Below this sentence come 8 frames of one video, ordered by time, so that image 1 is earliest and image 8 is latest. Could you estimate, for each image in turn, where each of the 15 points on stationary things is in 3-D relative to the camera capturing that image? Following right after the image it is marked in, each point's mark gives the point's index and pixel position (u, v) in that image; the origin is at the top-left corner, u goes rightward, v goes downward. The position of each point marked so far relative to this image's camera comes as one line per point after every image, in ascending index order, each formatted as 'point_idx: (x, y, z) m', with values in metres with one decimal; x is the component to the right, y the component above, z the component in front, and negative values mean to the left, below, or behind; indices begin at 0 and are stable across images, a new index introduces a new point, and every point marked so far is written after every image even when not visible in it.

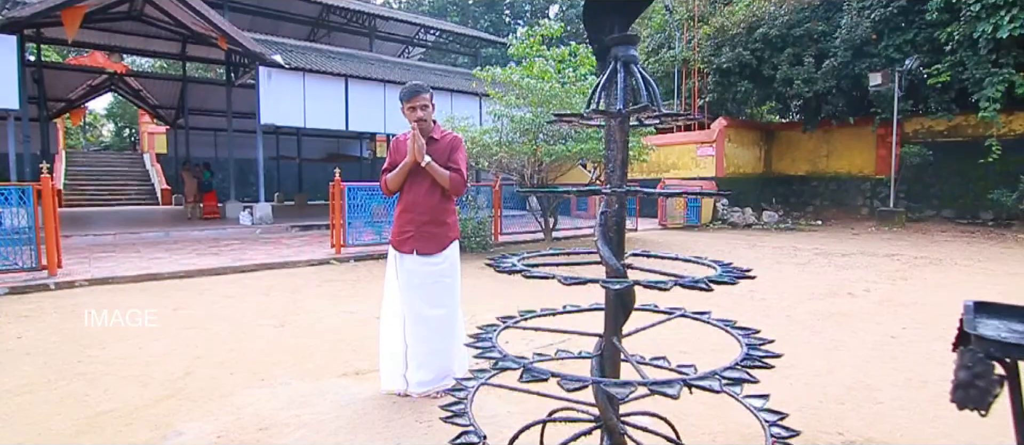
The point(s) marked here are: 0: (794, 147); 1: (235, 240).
0: (+8.9, +2.4, +17.0) m
1: (-5.5, -0.4, +10.5) m
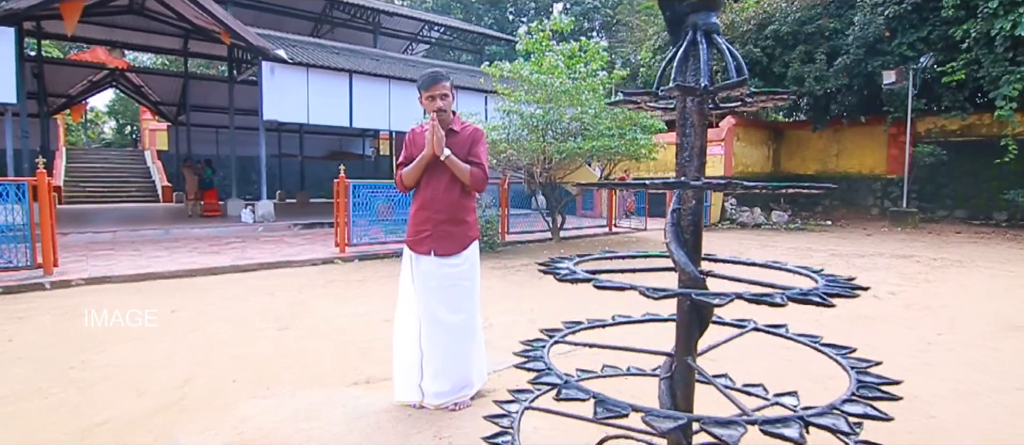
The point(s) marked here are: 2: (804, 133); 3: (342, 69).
0: (+9.1, +2.4, +16.7) m
1: (-5.3, -0.3, +10.3) m
2: (+9.1, +2.8, +16.7) m
3: (-3.8, +3.5, +12.0) m
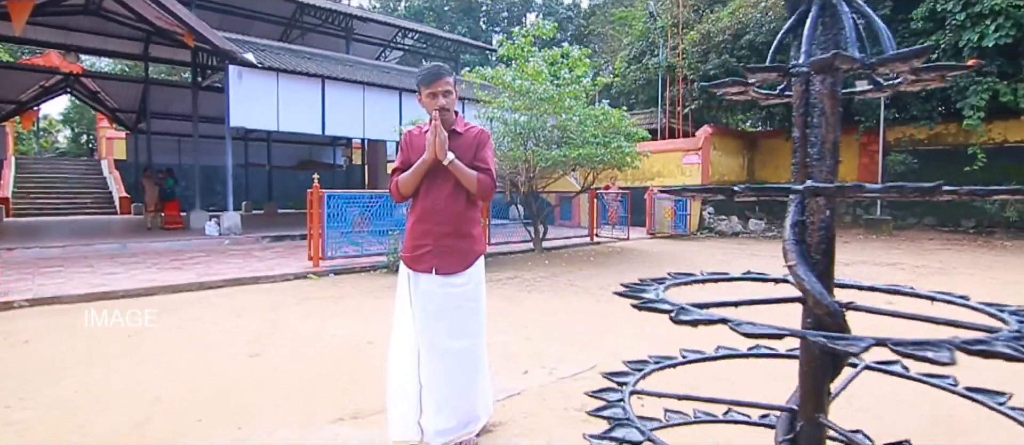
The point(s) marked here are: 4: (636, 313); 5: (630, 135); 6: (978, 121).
0: (+8.4, +2.1, +16.9) m
1: (-5.7, -0.5, +9.7) m
2: (+8.4, +2.5, +16.9) m
3: (-4.3, +3.2, +11.5) m
4: (+1.3, -0.9, +5.4) m
5: (+2.2, +1.6, +9.9) m
6: (+10.6, +2.3, +12.1) m
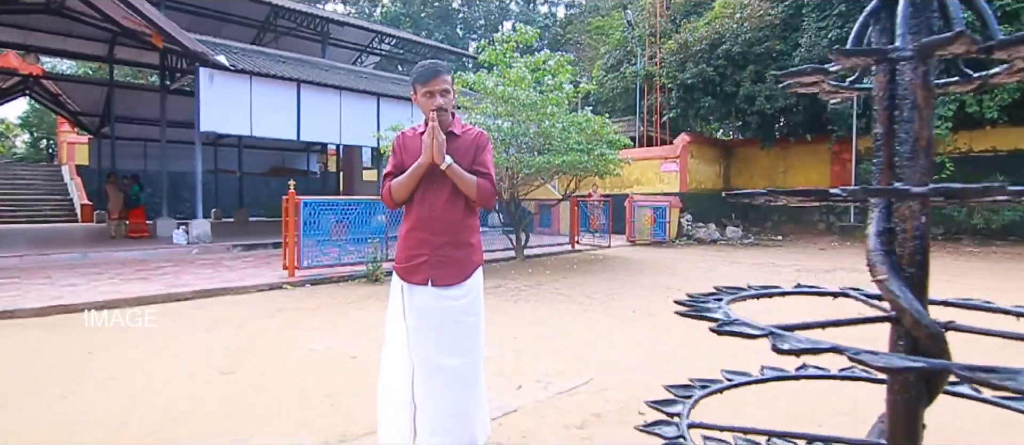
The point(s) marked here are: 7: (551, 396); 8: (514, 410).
0: (+7.7, +1.9, +17.2) m
1: (-6.0, -0.7, +9.3) m
2: (+7.7, +2.3, +17.2) m
3: (-4.7, +3.0, +11.2) m
4: (+1.1, -1.0, +5.3) m
5: (+1.8, +1.5, +9.9) m
6: (+10.2, +2.1, +12.5) m
7: (+0.2, -1.1, +3.3) m
8: (0.0, -1.1, +3.1) m
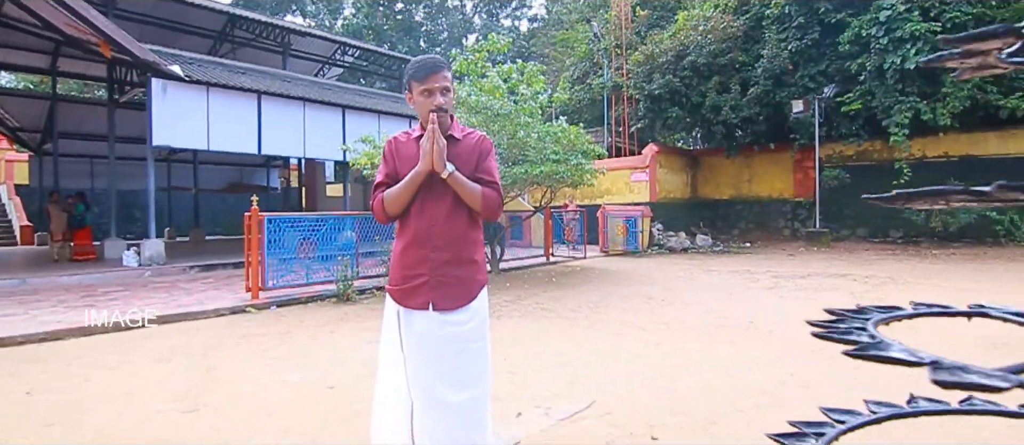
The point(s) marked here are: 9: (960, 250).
0: (+6.7, +1.6, +17.4) m
1: (-6.4, -1.0, +8.6) m
2: (+6.7, +2.0, +17.4) m
3: (-5.3, +2.7, +10.7) m
4: (+1.0, -1.1, +5.1) m
5: (+1.4, +1.3, +9.8) m
6: (+9.5, +2.1, +12.9) m
7: (+0.2, -1.1, +3.1) m
8: (0.0, -1.2, +2.8) m
9: (+10.6, -0.6, +12.6) m
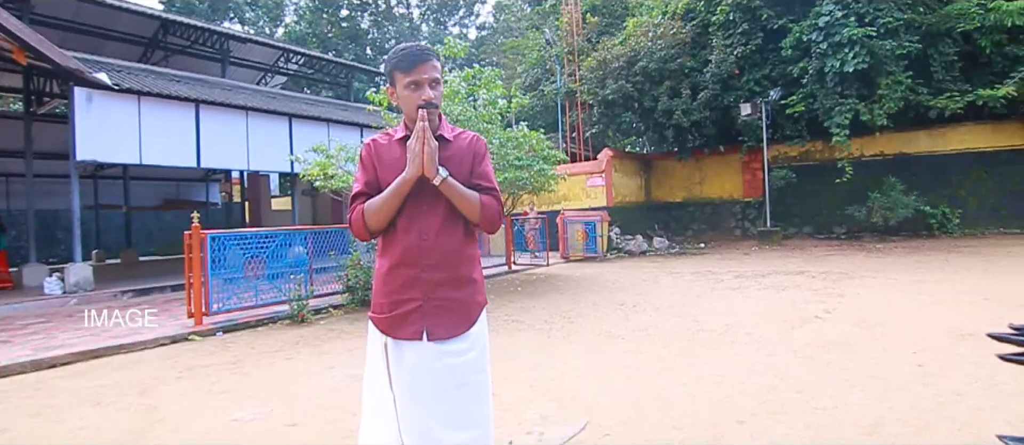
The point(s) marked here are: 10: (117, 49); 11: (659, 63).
0: (+5.3, +1.6, +17.7) m
1: (-6.9, -1.4, +7.7) m
2: (+5.2, +2.0, +17.7) m
3: (-6.1, +2.3, +10.0) m
4: (+0.8, -1.1, +4.9) m
5: (+0.6, +1.2, +9.6) m
6: (+8.4, +2.1, +13.5) m
7: (+0.2, -1.2, +2.8) m
8: (0.0, -1.2, +2.5) m
9: (+9.6, -0.5, +13.2) m
10: (-10.2, +4.4, +13.7) m
11: (+4.2, +4.6, +15.3) m
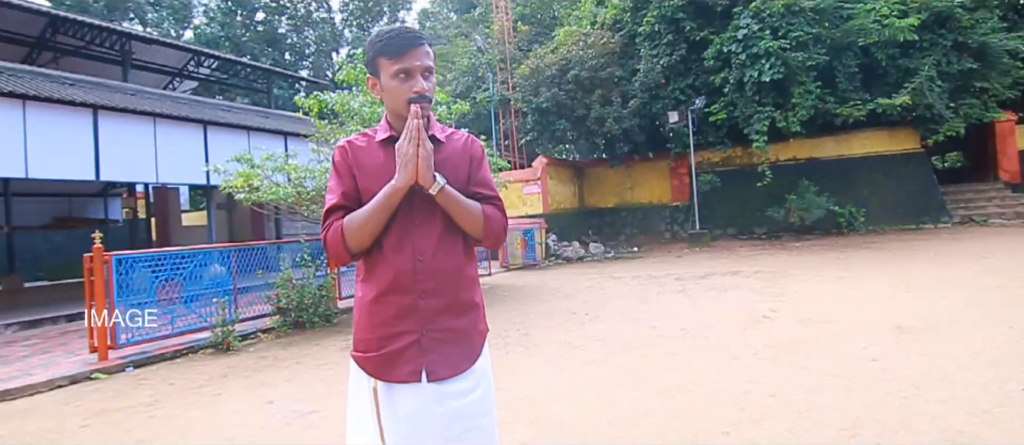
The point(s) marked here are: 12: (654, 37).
0: (+3.1, +1.4, +18.1) m
1: (-7.5, -1.7, +6.5) m
2: (+3.0, +1.8, +18.1) m
3: (-7.2, +2.0, +8.9) m
4: (+0.4, -1.2, +4.7) m
5: (-0.4, +1.0, +9.4) m
6: (+6.7, +2.1, +14.3) m
7: (+0.1, -1.2, +2.5) m
8: (-0.1, -1.3, +2.3) m
9: (+8.0, -0.5, +14.1) m
10: (-11.7, +3.9, +12.0) m
11: (+2.3, +4.4, +15.5) m
12: (+4.2, +5.4, +15.7) m
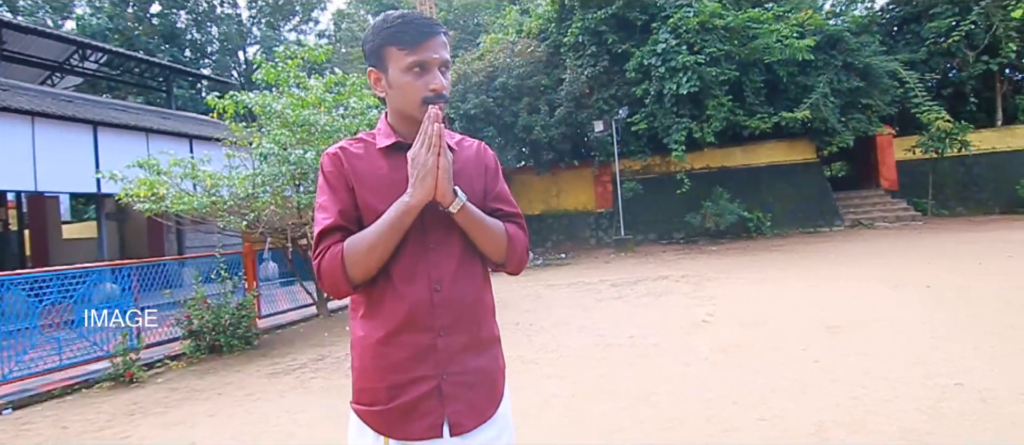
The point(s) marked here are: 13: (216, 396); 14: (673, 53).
0: (+0.6, +1.1, +18.2) m
1: (-8.1, -1.9, +5.1) m
2: (+0.6, +1.5, +18.2) m
3: (-8.1, +1.8, +7.5) m
4: (0.0, -1.3, +4.5) m
5: (-1.6, +0.8, +9.1) m
6: (+4.8, +2.0, +15.0) m
7: (0.0, -1.3, +2.3) m
8: (-0.1, -1.3, +2.1) m
9: (+6.1, -0.6, +15.0) m
10: (-13.2, +3.6, +10.0) m
11: (+0.2, +4.2, +15.6) m
12: (+2.0, +5.2, +16.0) m
13: (-2.7, -1.6, +4.8) m
14: (+4.4, +4.6, +14.5) m
